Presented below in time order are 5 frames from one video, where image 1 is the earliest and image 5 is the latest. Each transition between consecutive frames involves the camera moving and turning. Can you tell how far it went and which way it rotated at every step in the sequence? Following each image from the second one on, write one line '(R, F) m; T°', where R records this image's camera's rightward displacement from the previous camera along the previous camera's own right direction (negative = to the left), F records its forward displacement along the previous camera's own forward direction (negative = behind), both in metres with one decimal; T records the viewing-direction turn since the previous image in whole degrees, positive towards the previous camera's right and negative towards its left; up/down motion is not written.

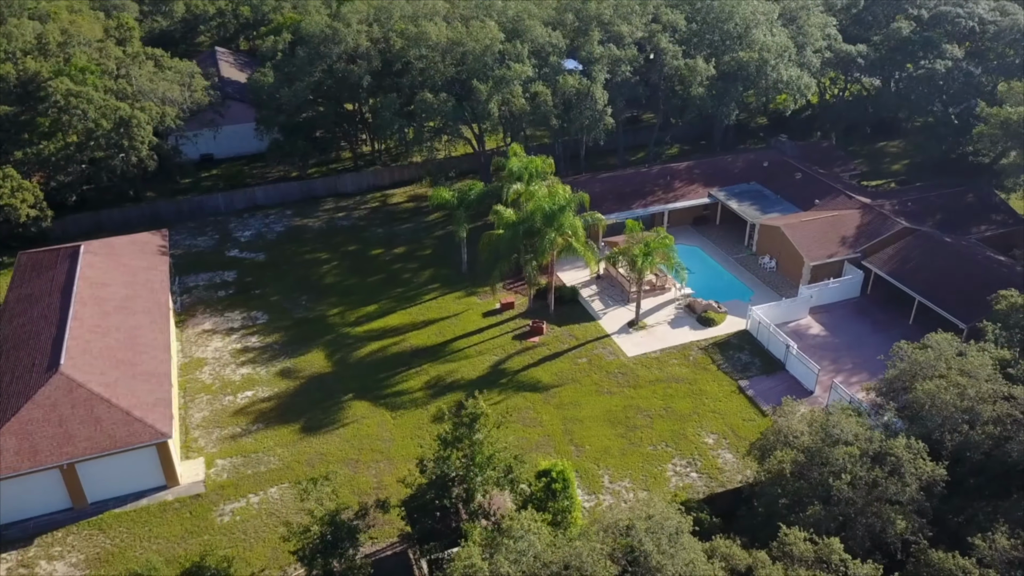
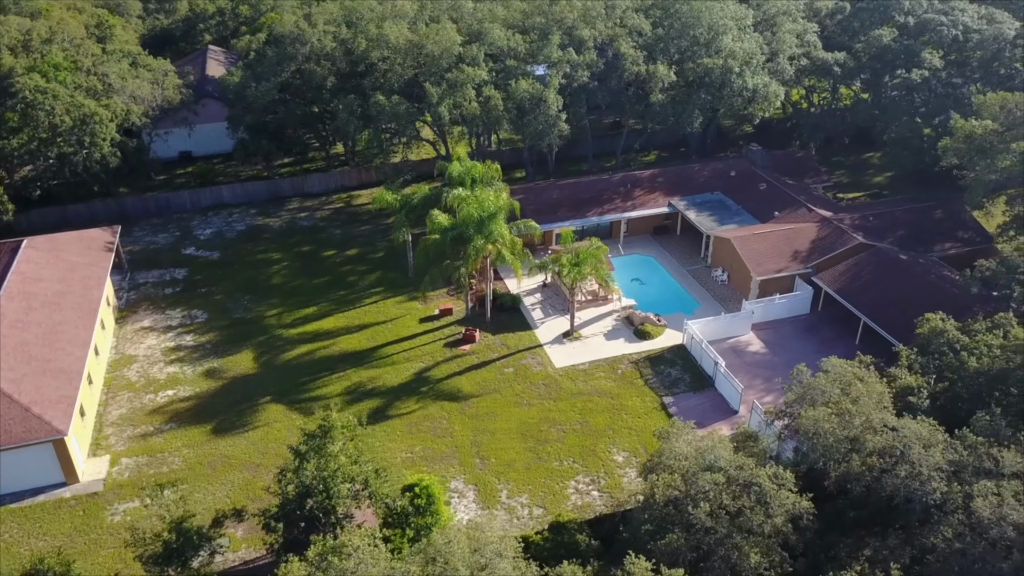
(+4.3, +0.6) m; -3°
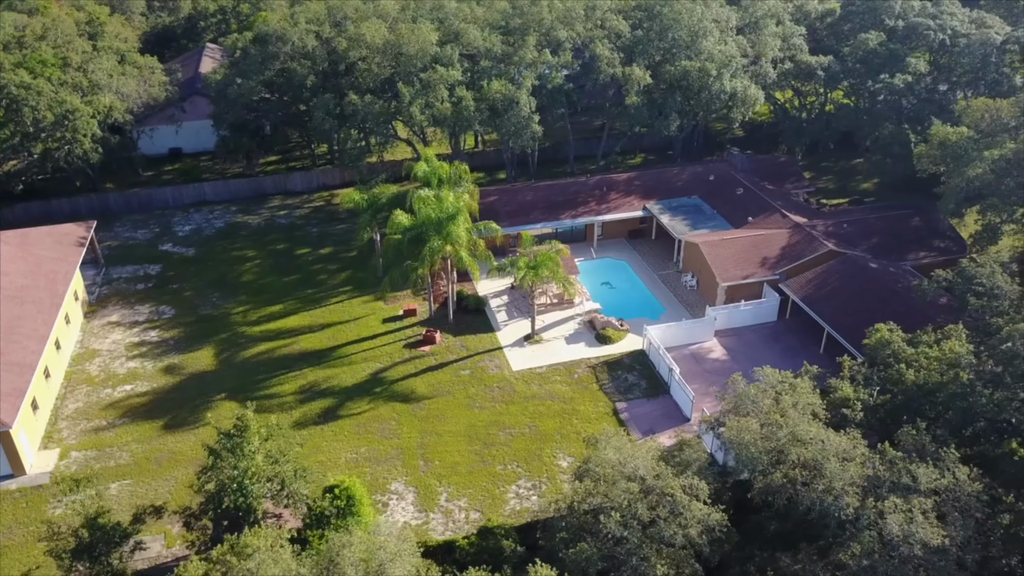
(+2.5, +0.2) m; -2°
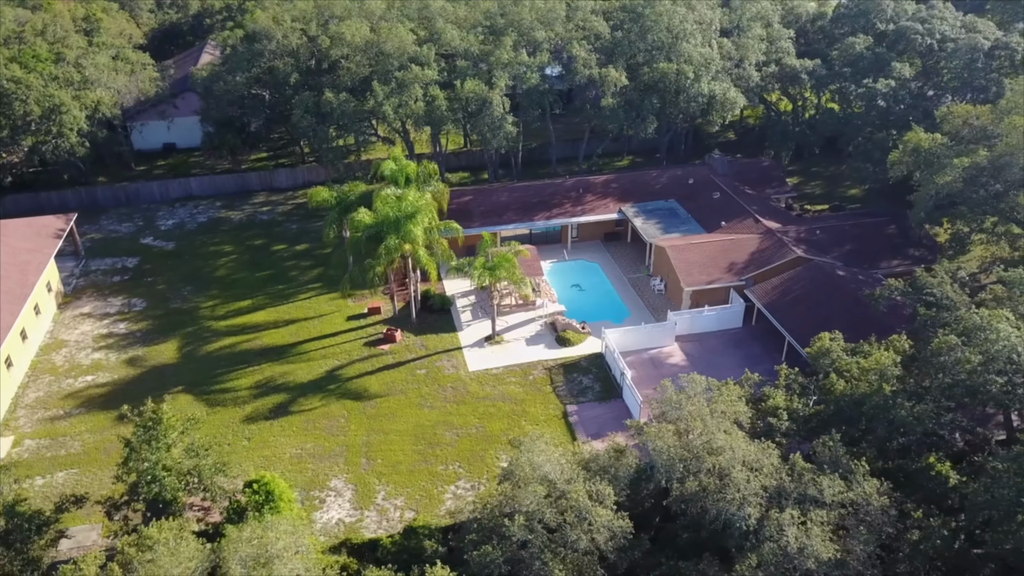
(+2.7, +0.1) m; -2°
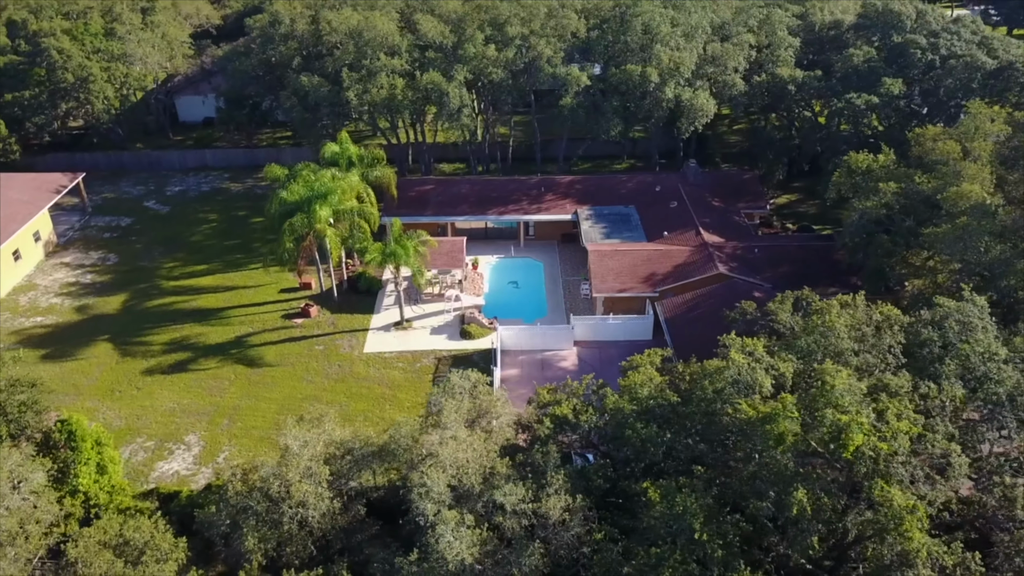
(+9.1, +0.5) m; -10°
